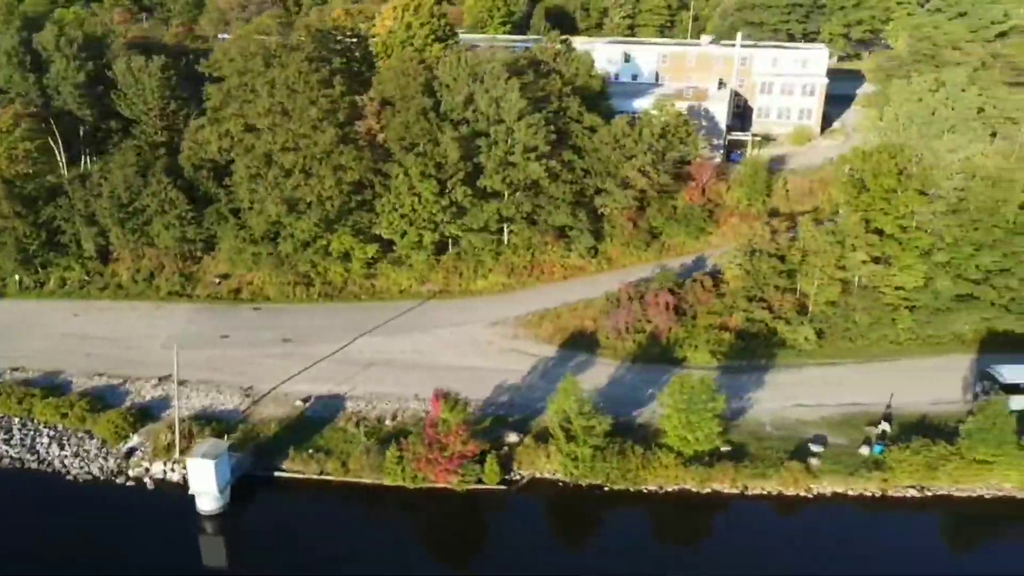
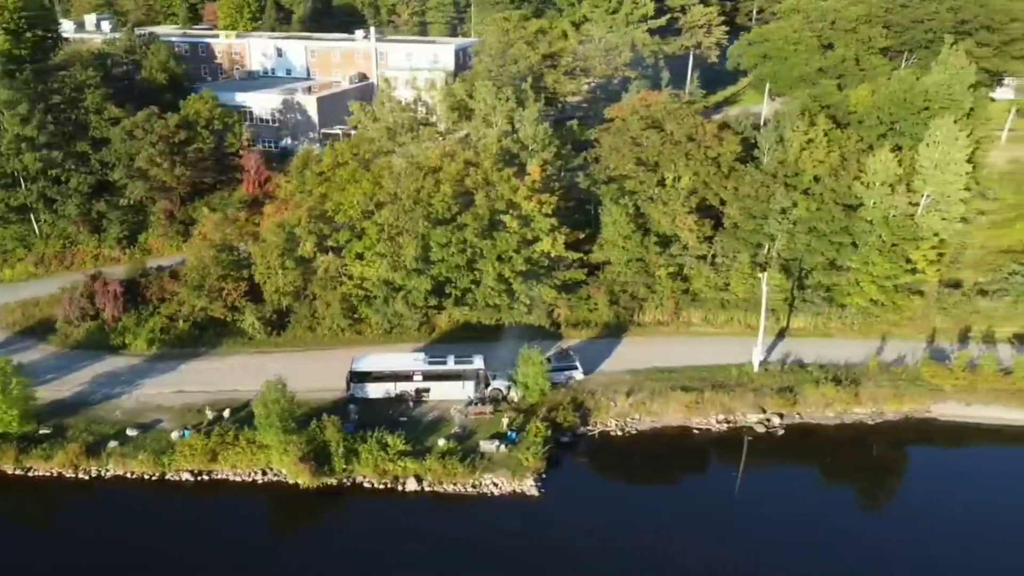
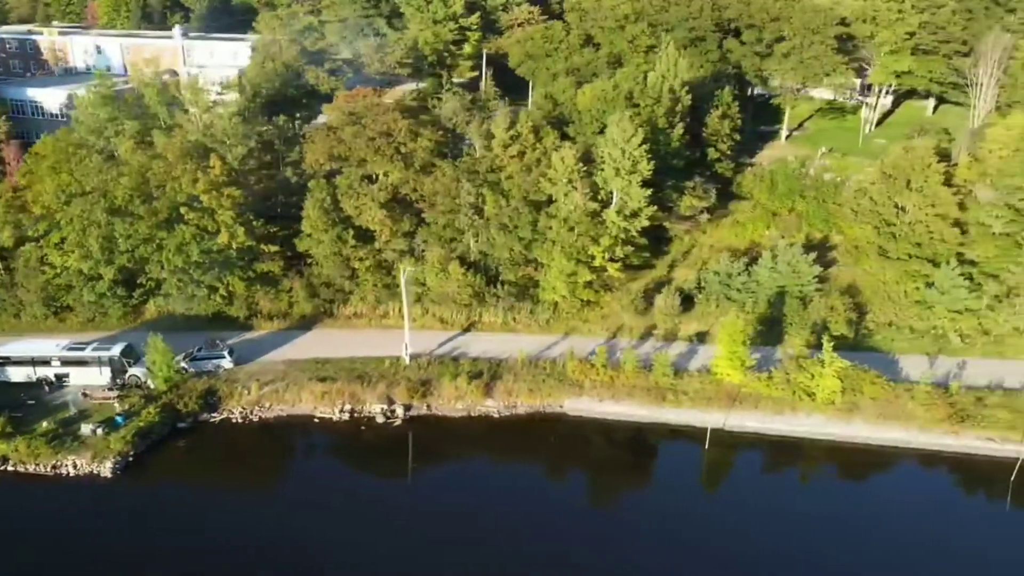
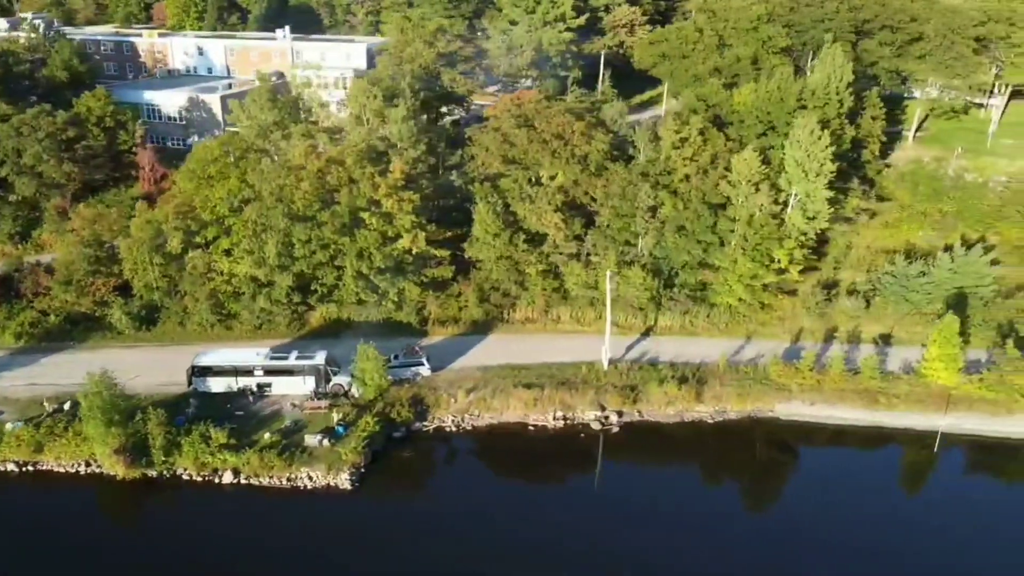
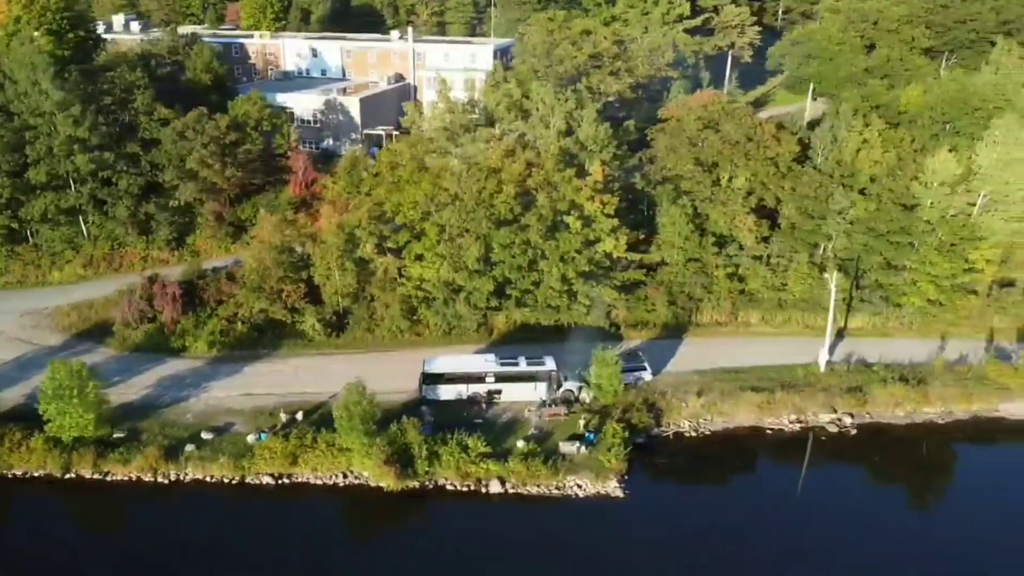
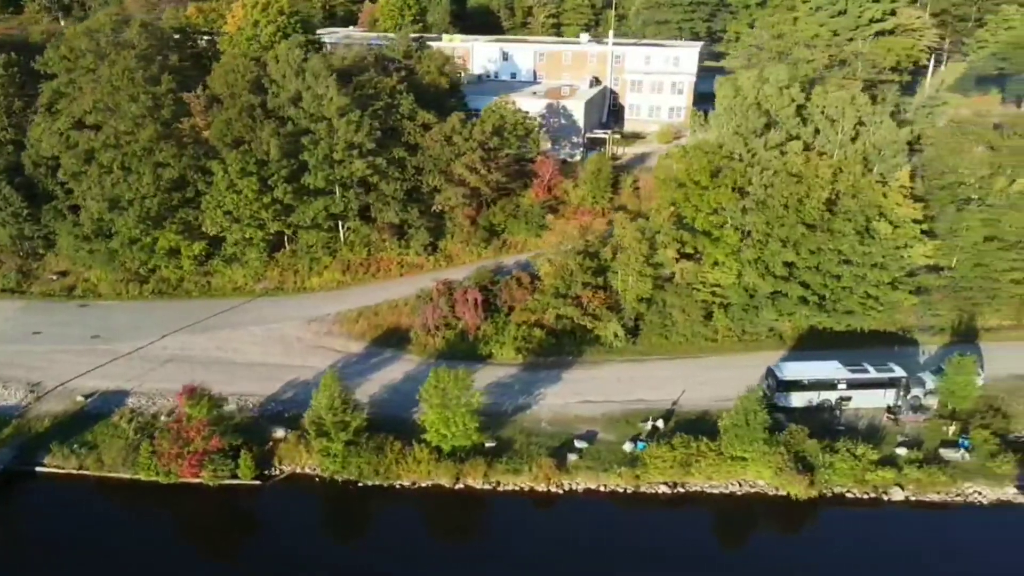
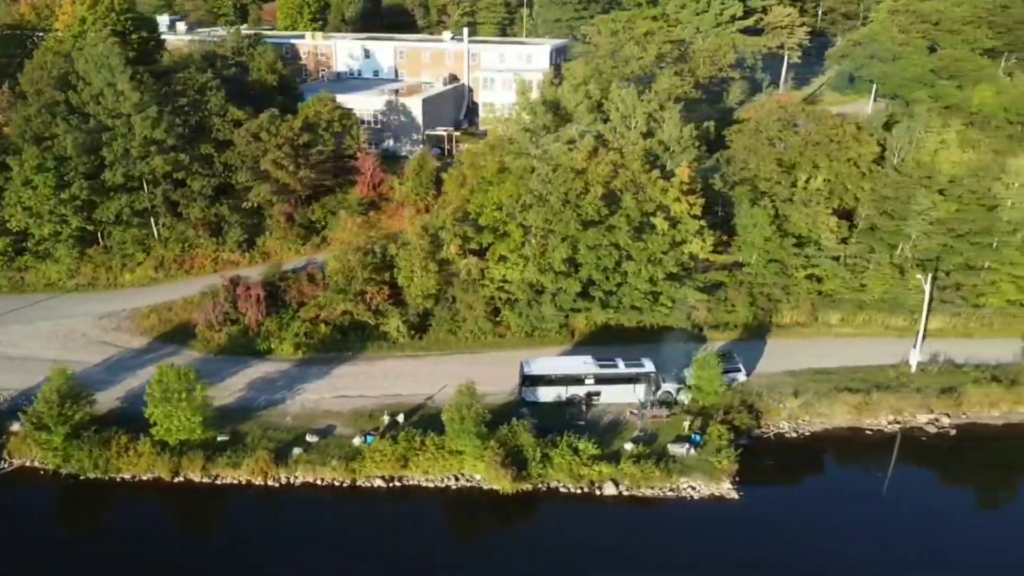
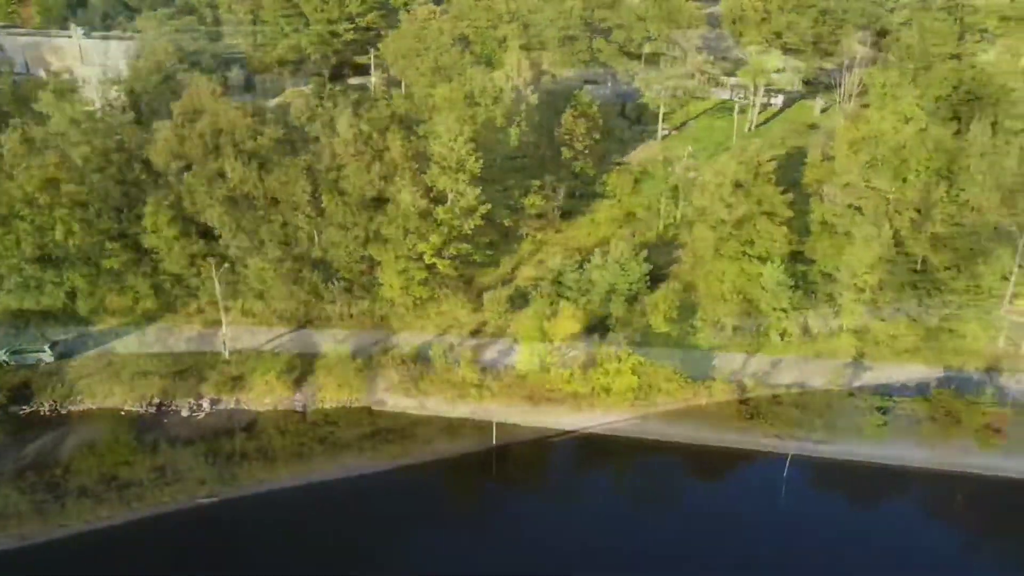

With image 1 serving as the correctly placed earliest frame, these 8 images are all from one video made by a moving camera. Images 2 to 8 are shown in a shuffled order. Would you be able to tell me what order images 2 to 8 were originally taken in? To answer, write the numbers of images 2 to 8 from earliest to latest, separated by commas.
6, 7, 5, 2, 4, 3, 8
